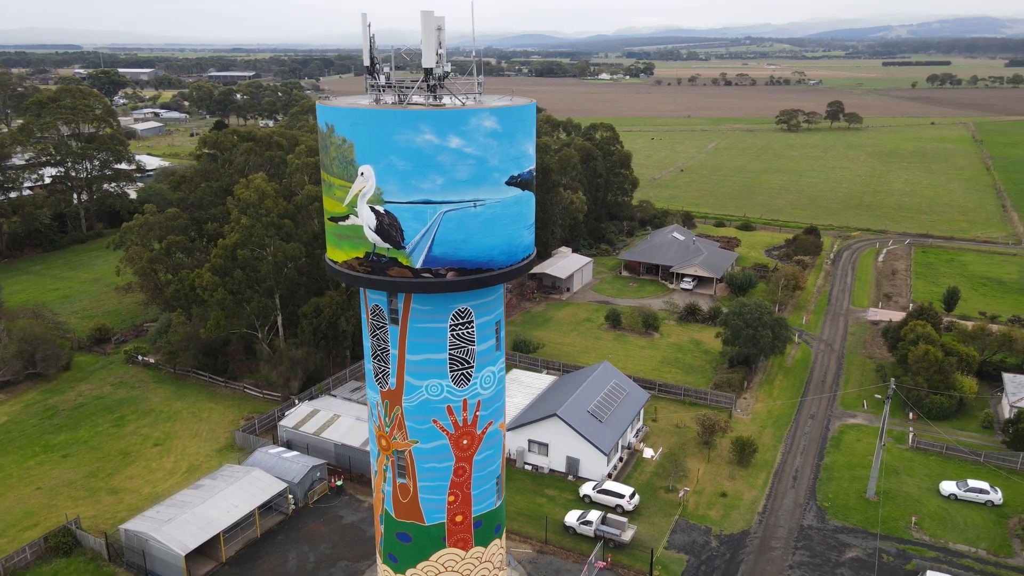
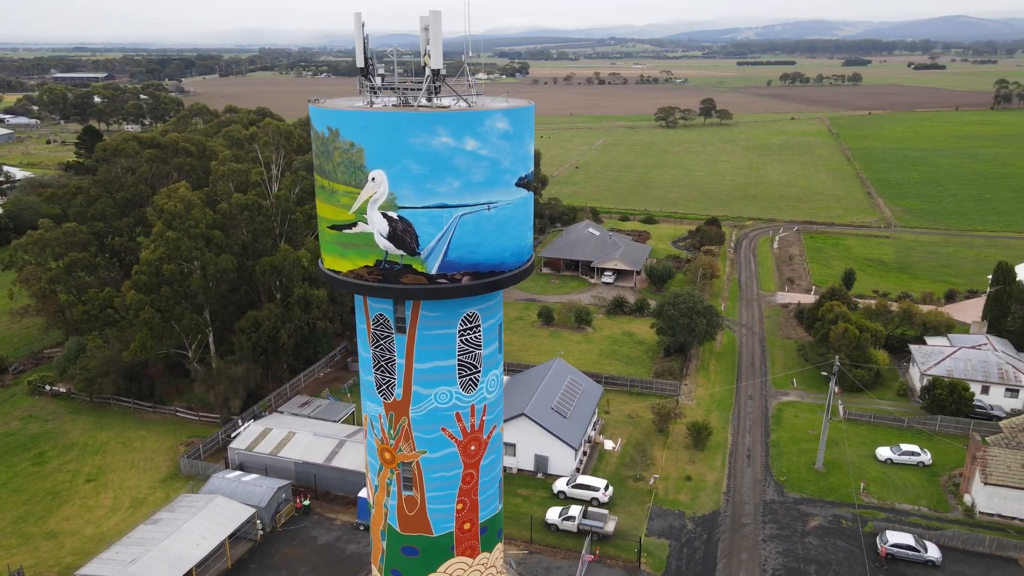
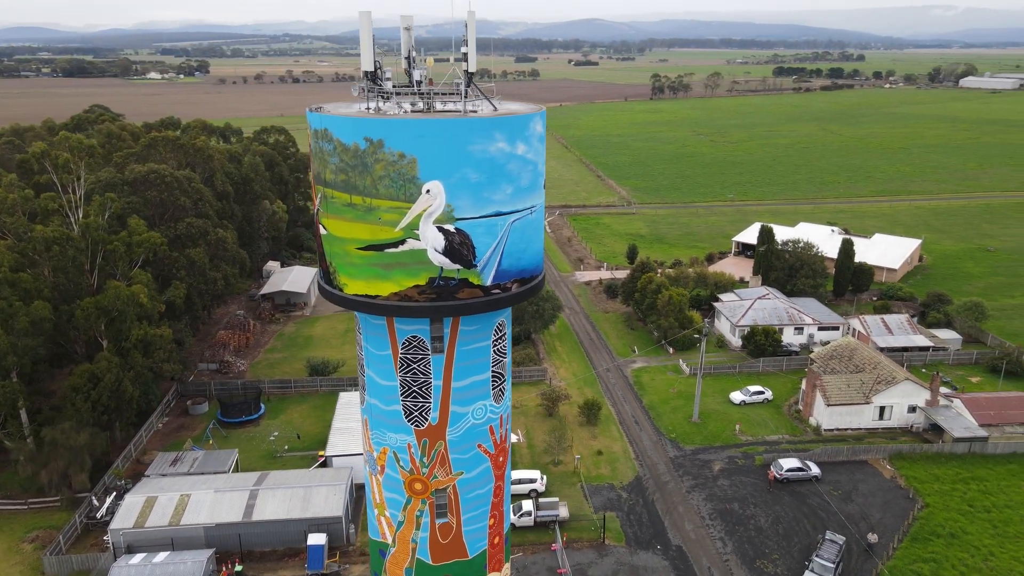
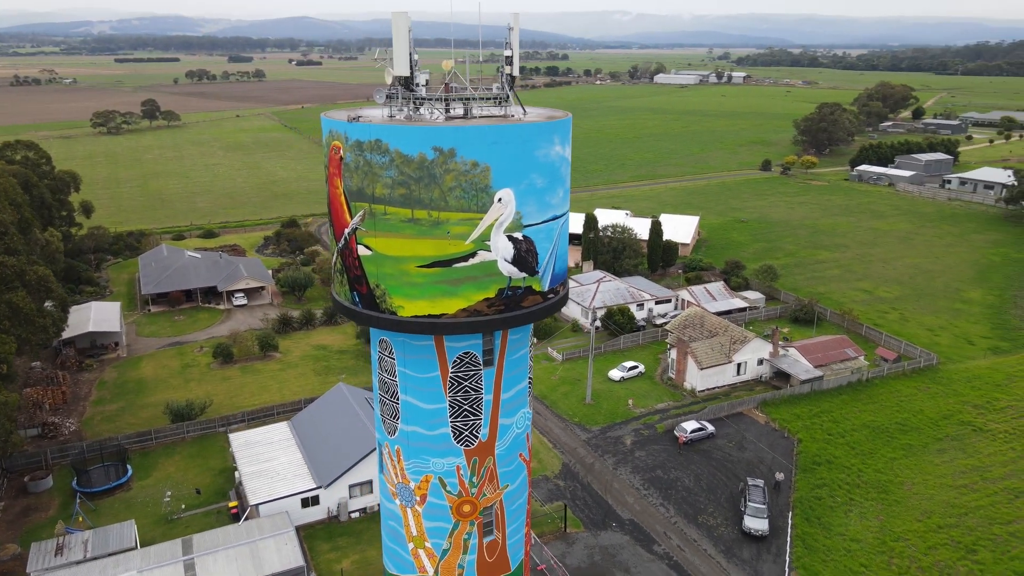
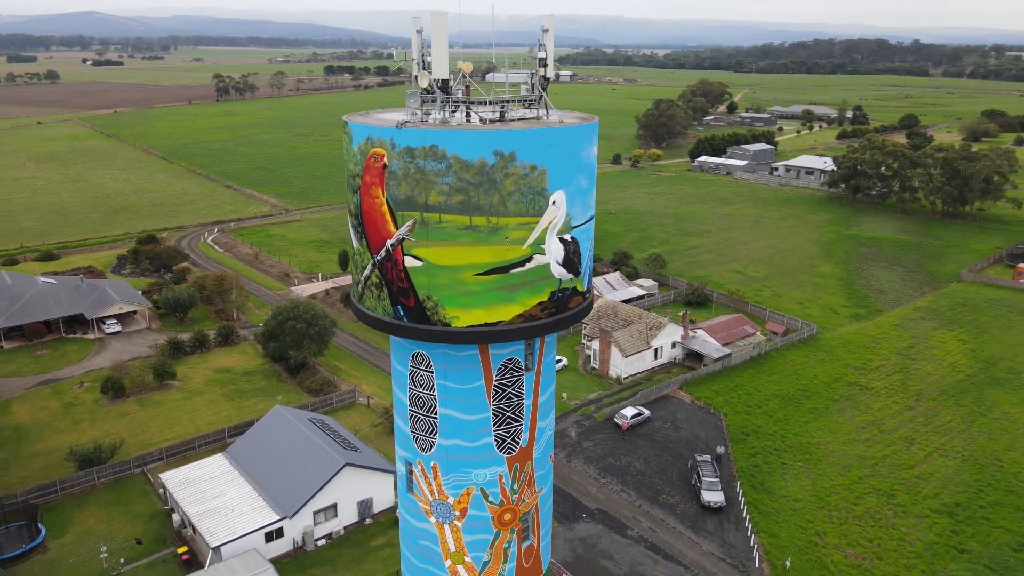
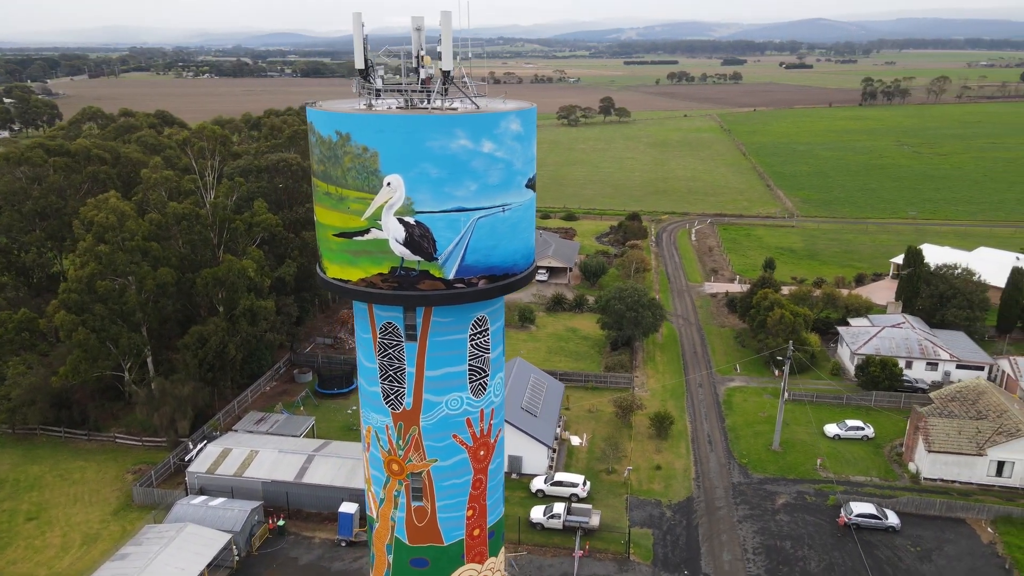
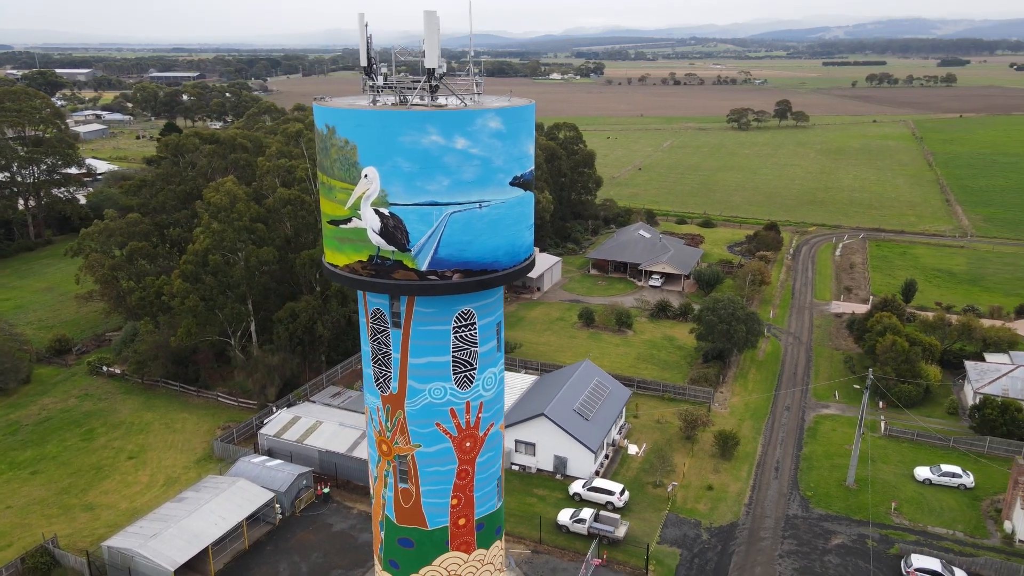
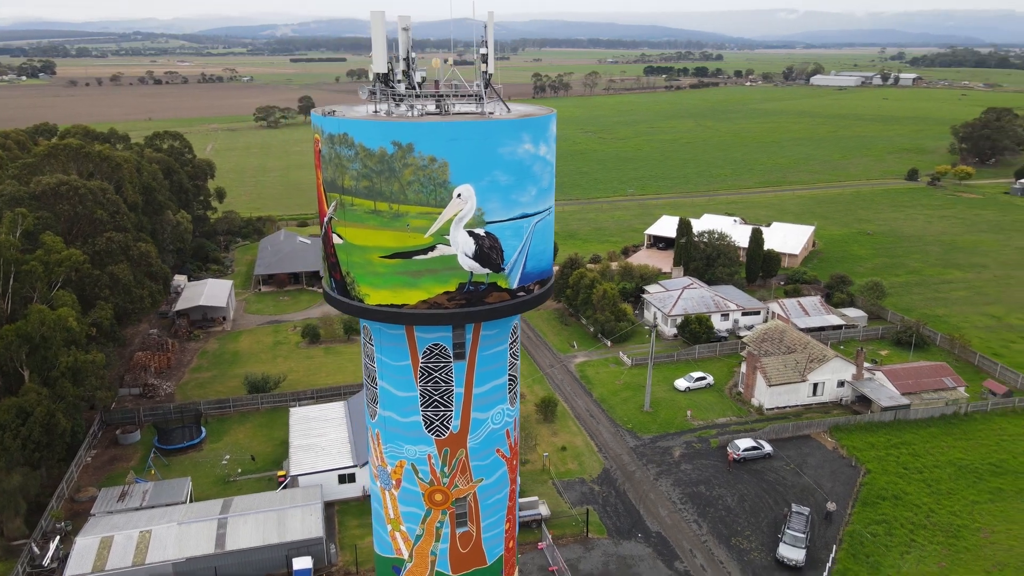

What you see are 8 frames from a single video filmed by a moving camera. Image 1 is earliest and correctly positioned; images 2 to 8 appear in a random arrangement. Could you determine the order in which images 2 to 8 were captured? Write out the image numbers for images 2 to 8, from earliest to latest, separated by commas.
7, 2, 6, 3, 8, 4, 5
